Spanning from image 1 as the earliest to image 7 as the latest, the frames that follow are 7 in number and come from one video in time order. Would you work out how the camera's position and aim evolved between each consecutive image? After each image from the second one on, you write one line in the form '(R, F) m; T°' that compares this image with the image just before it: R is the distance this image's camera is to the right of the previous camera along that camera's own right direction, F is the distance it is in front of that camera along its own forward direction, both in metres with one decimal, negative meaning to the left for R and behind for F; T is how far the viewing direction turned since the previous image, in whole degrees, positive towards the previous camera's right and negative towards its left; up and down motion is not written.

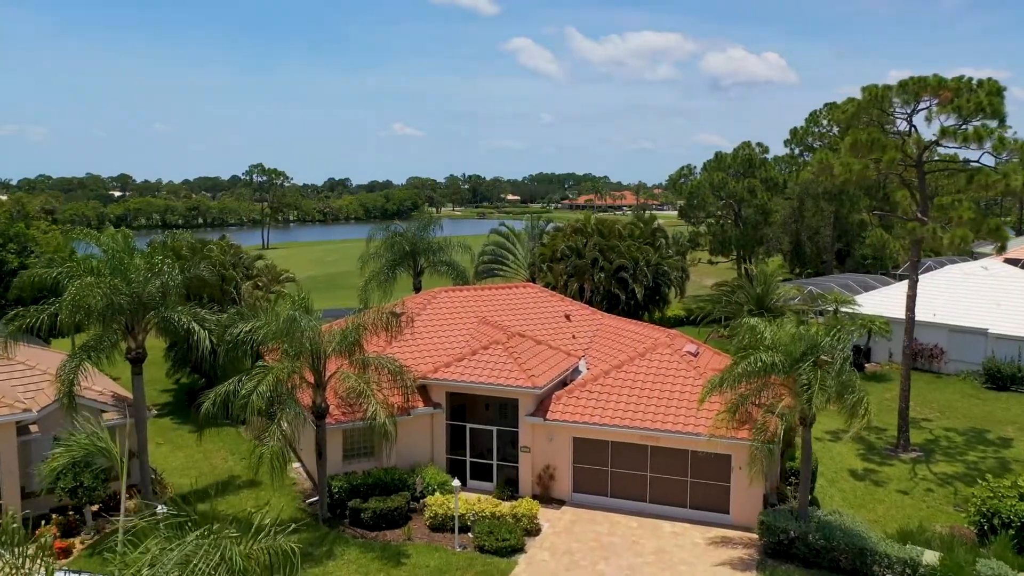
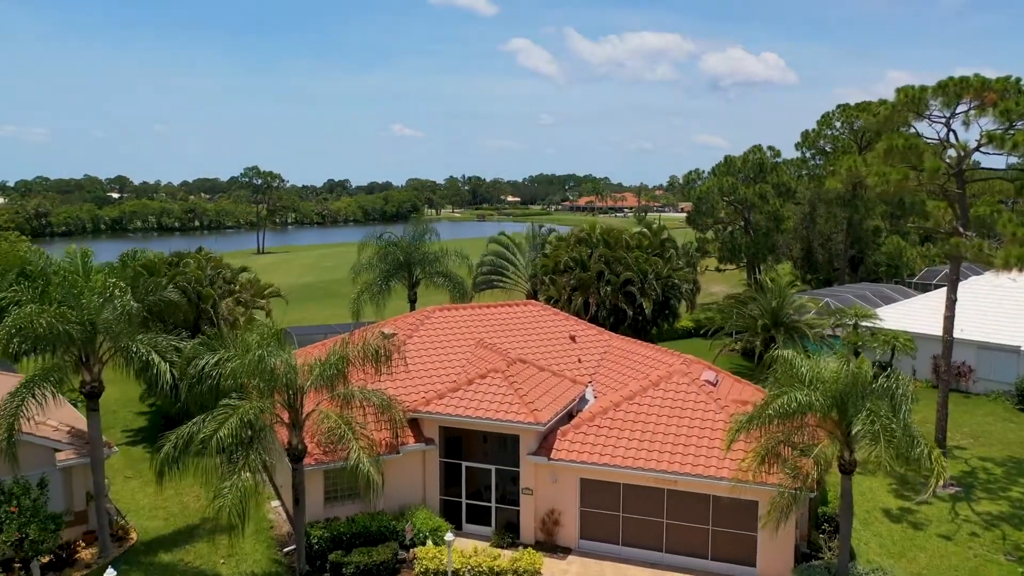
(0.0, +1.6) m; 0°
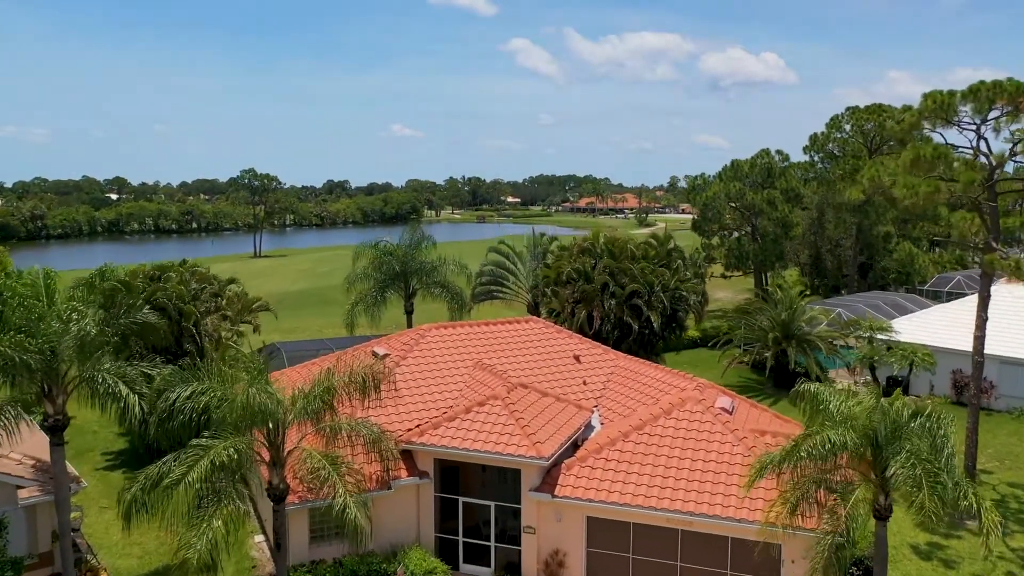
(0.0, +1.1) m; 0°
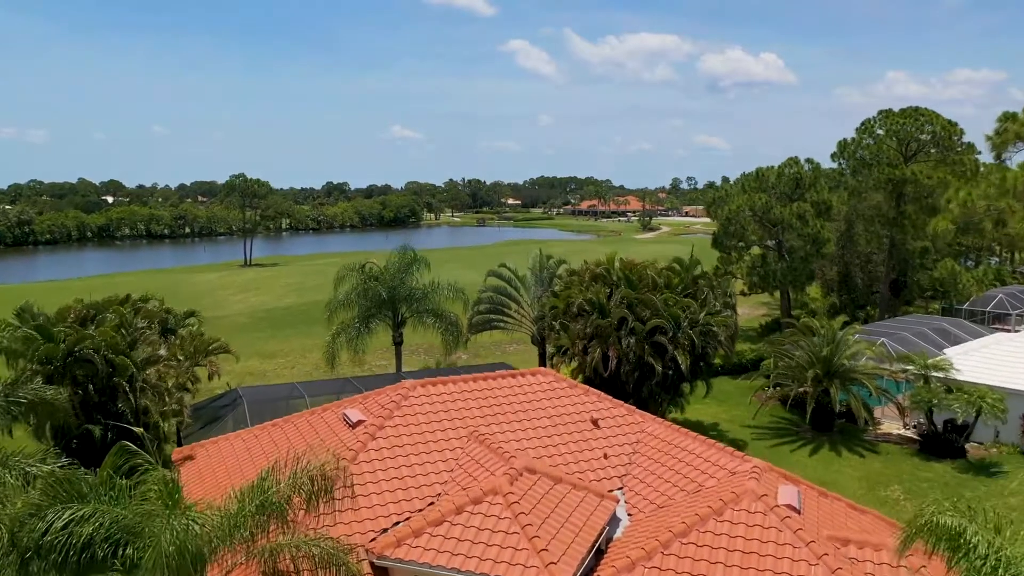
(0.0, +3.3) m; 0°
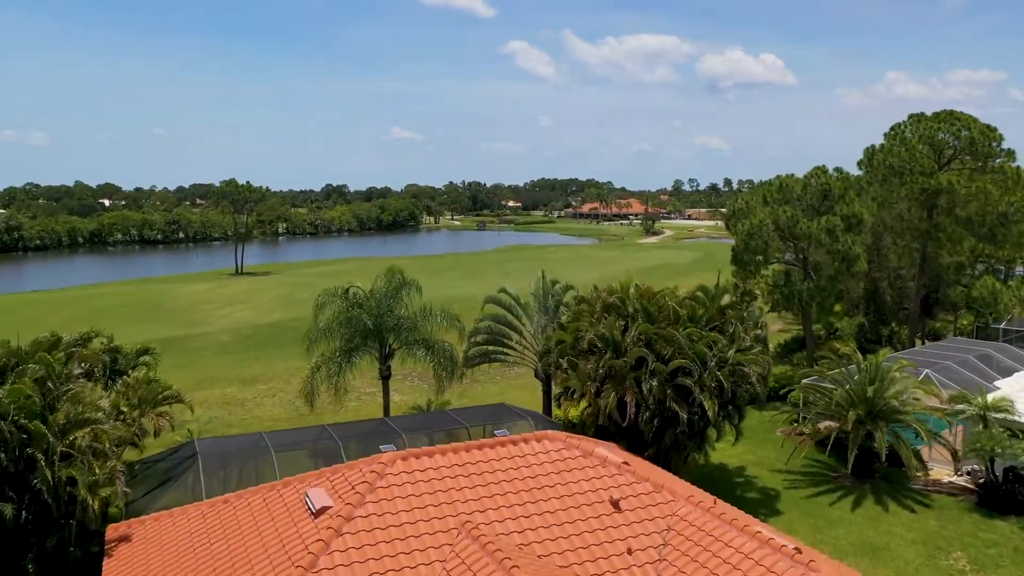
(0.0, +2.7) m; 0°
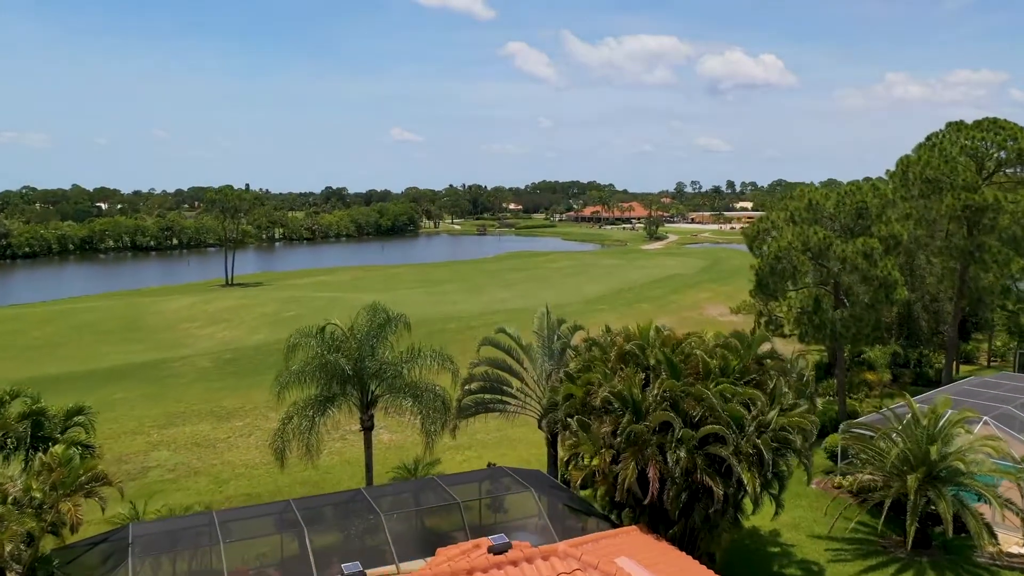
(0.0, +2.9) m; 0°
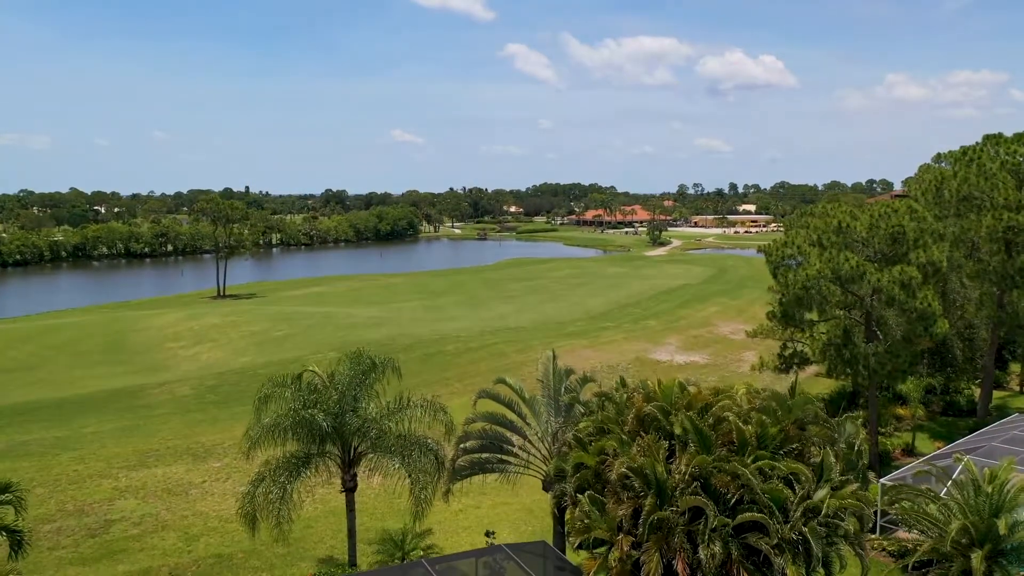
(0.0, +2.3) m; 0°
